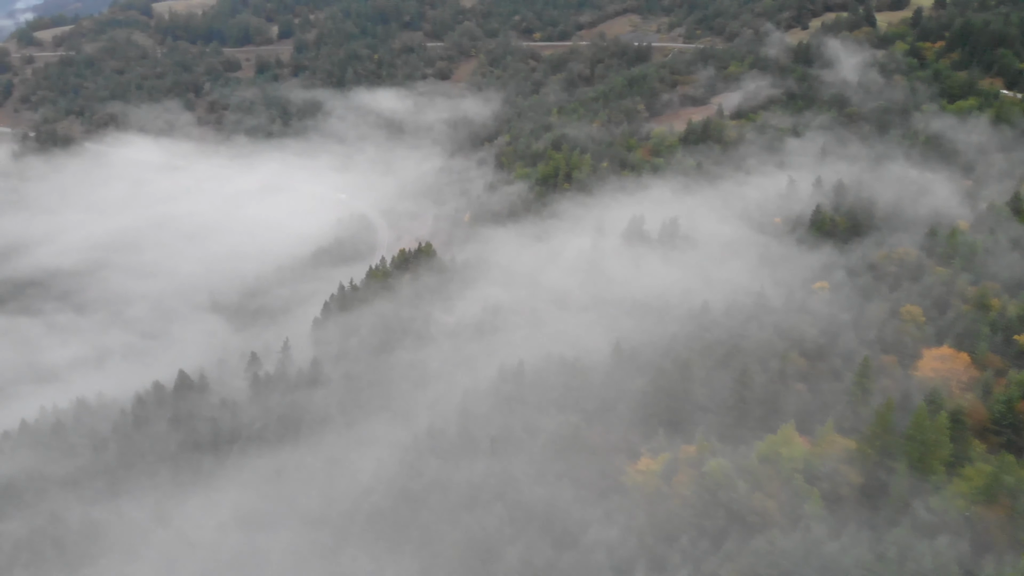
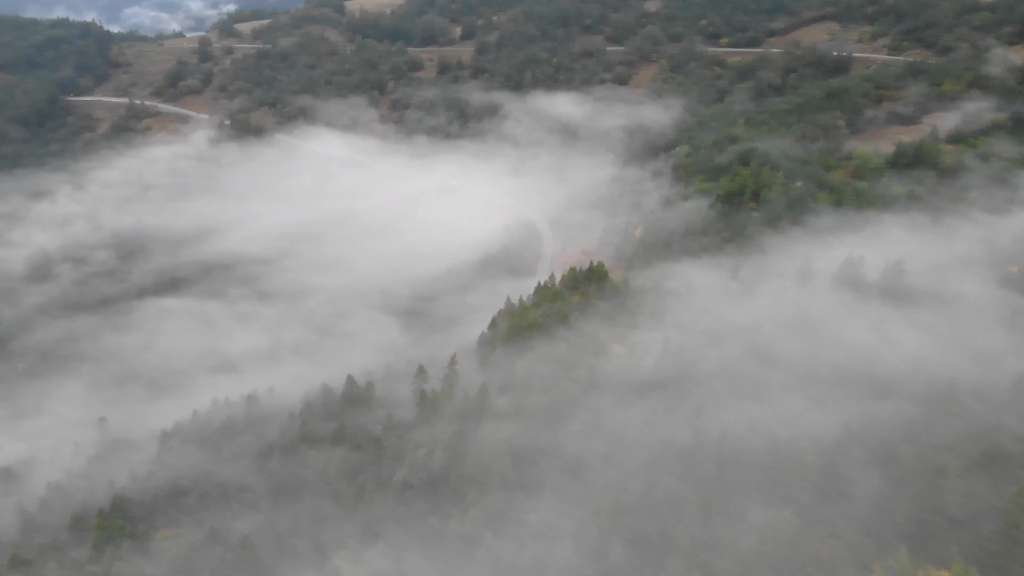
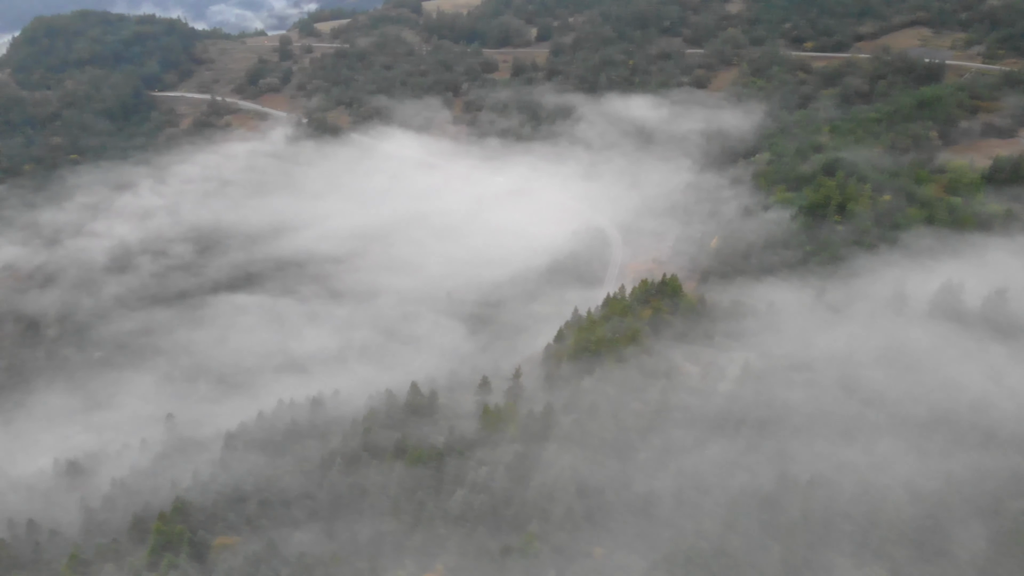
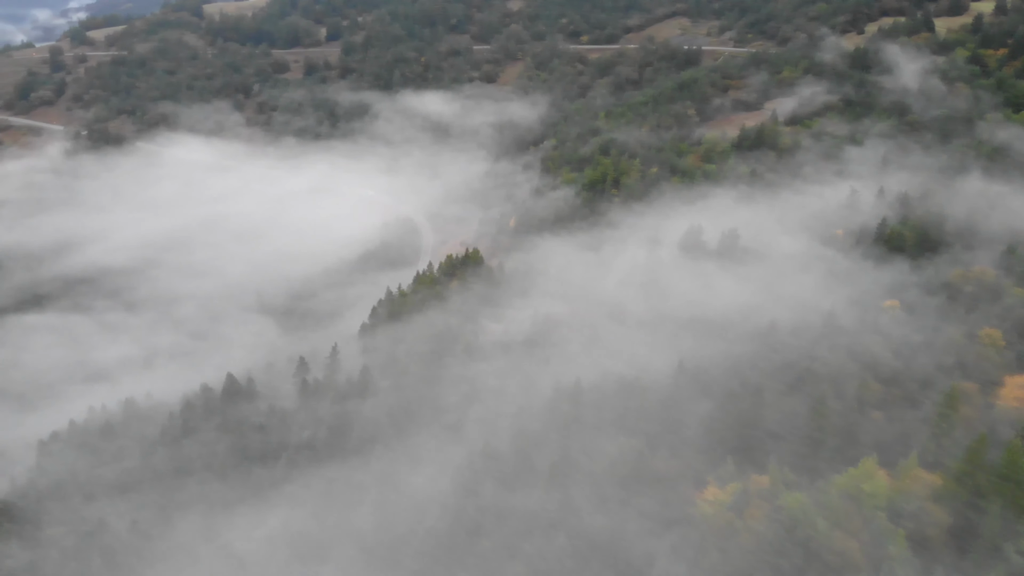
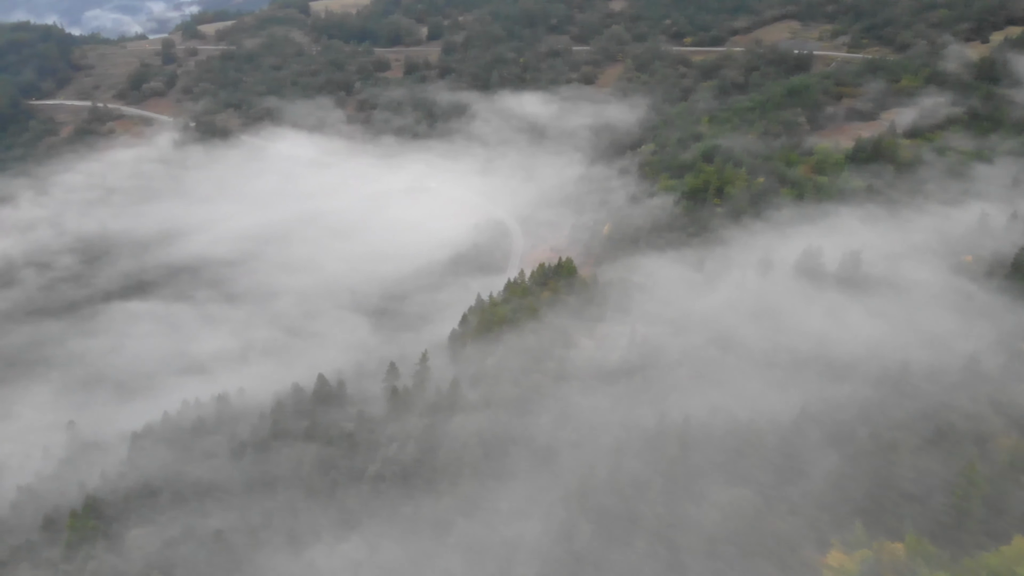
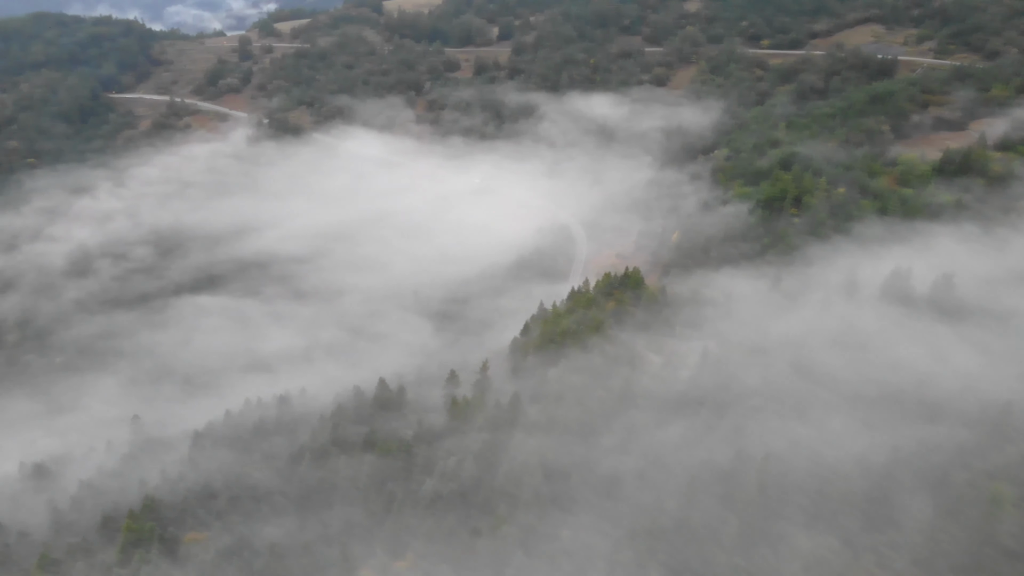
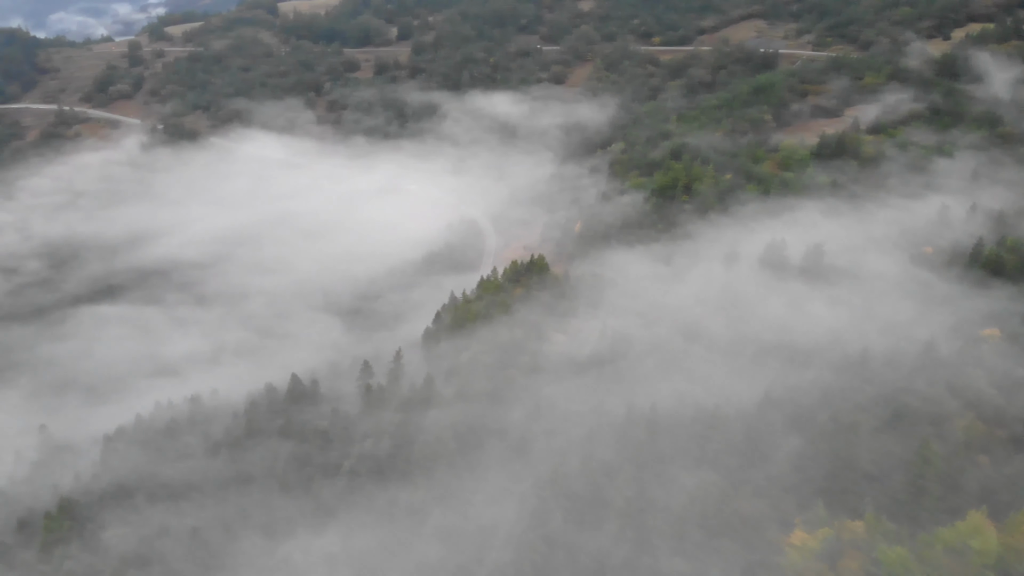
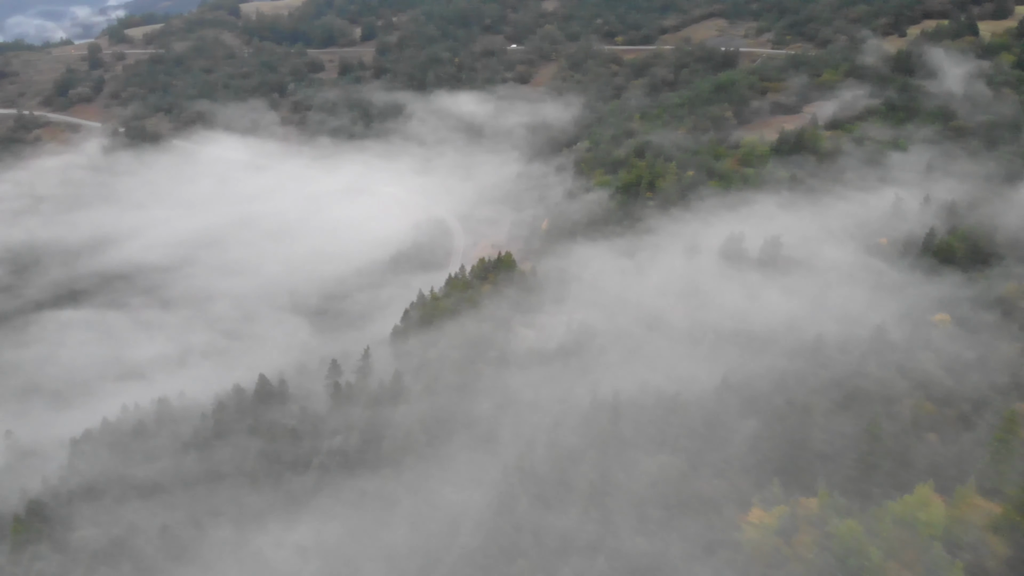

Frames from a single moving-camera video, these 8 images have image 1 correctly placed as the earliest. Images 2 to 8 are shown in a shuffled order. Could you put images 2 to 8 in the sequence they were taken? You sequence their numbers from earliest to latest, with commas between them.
4, 8, 7, 5, 2, 6, 3
